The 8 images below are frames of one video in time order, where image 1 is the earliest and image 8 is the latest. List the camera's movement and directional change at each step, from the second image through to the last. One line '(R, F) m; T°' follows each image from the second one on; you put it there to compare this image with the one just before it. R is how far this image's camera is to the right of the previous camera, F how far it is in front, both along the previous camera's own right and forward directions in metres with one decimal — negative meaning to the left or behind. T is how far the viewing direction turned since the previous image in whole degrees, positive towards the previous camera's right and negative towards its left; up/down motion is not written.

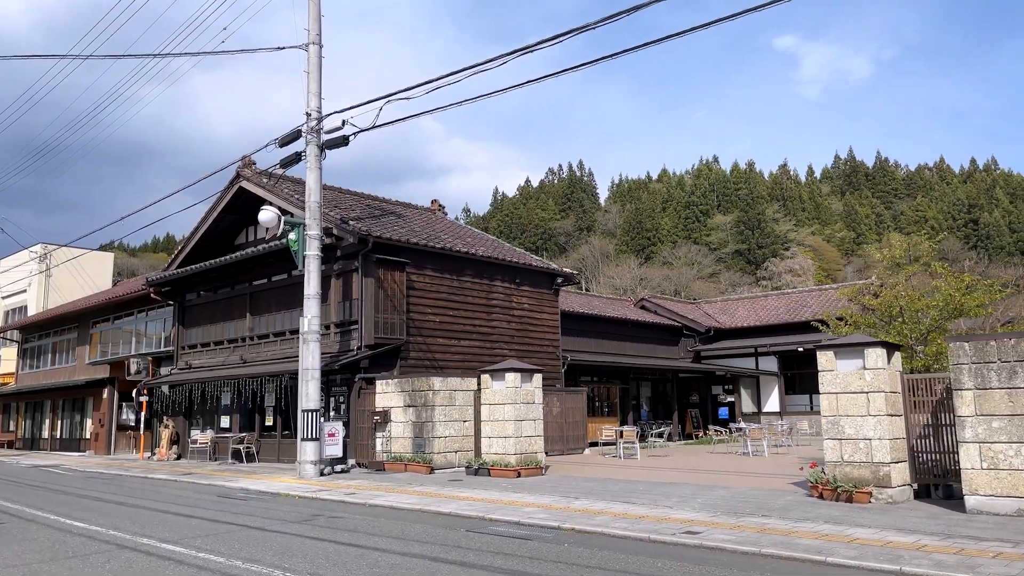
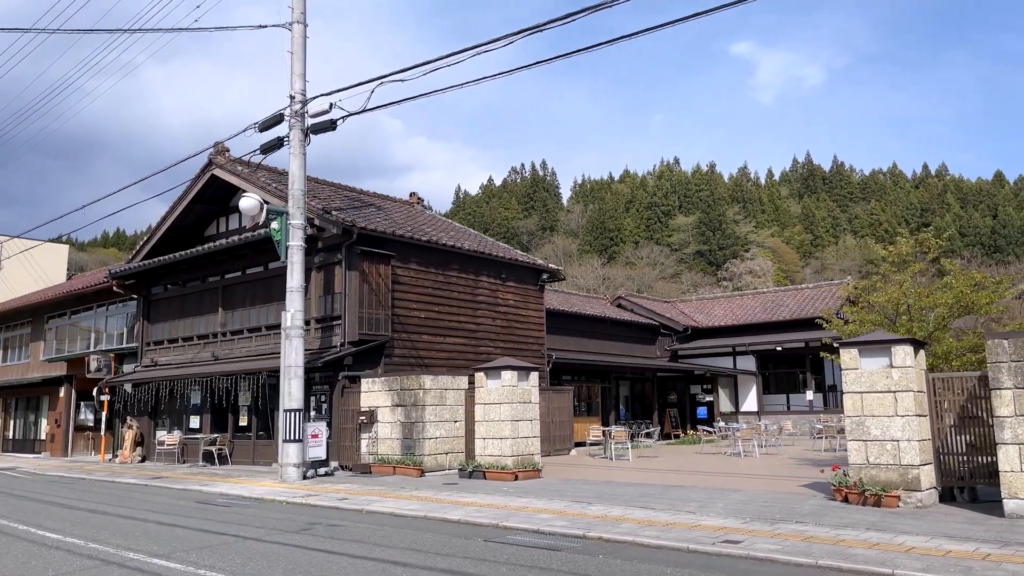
(-0.7, +0.7) m; +3°
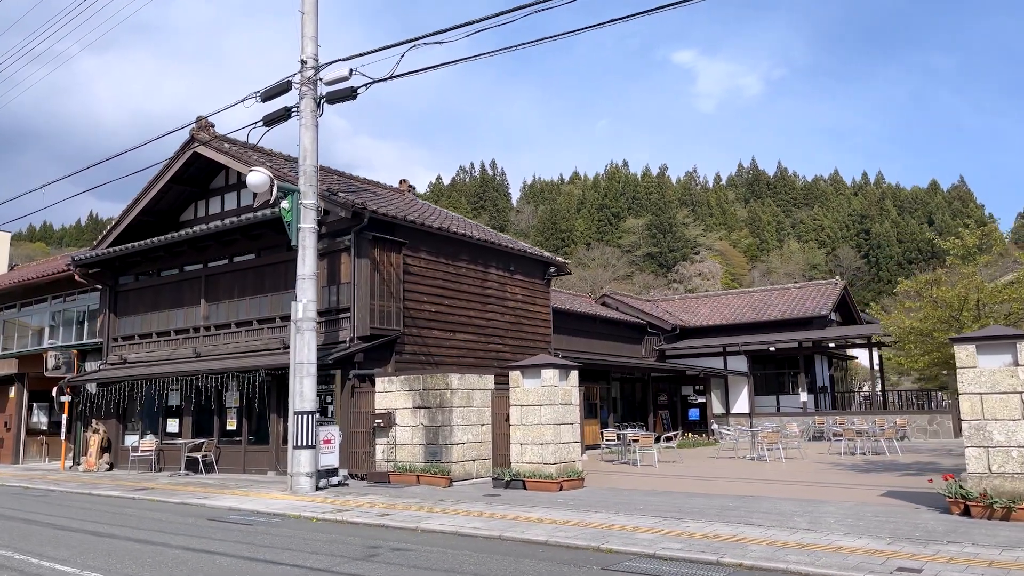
(-1.6, +1.4) m; +4°
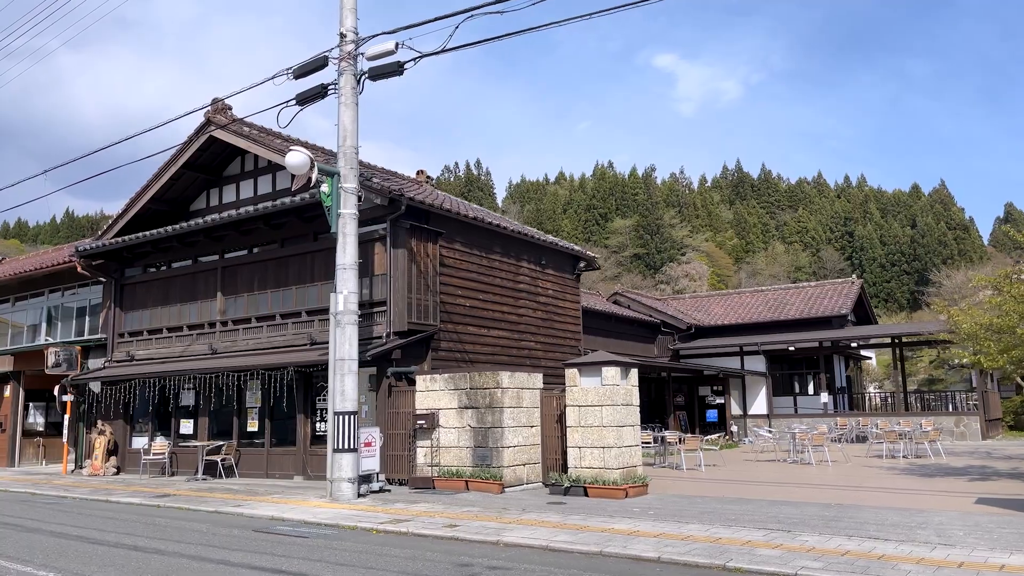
(-1.2, +0.9) m; +1°
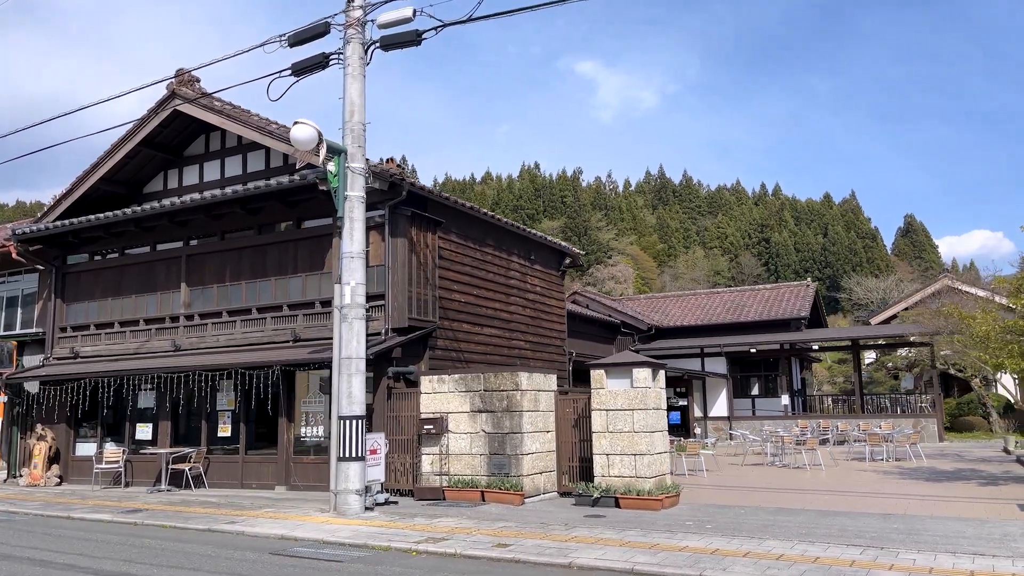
(-1.5, +1.0) m; +6°
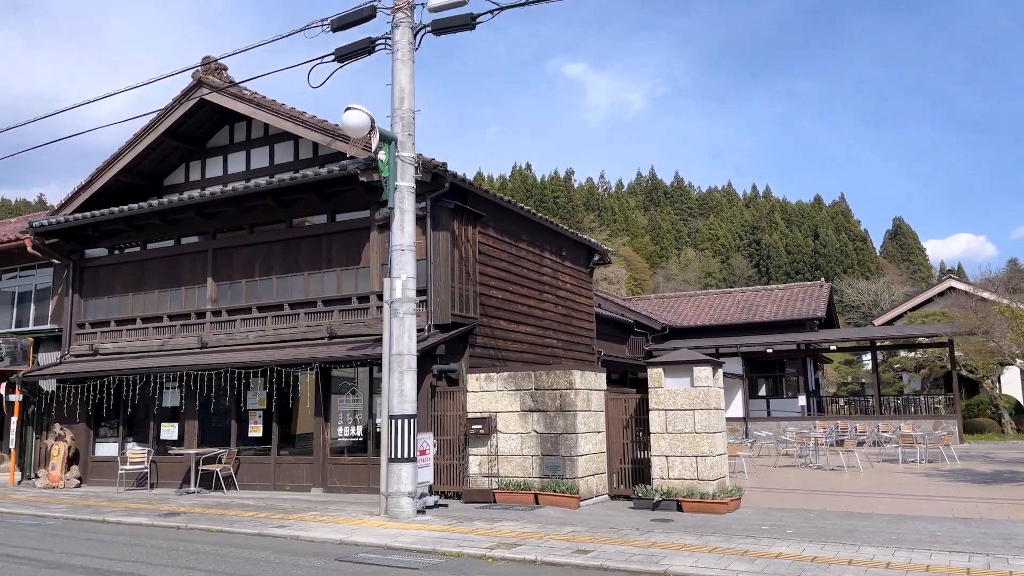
(-0.9, +0.4) m; +1°
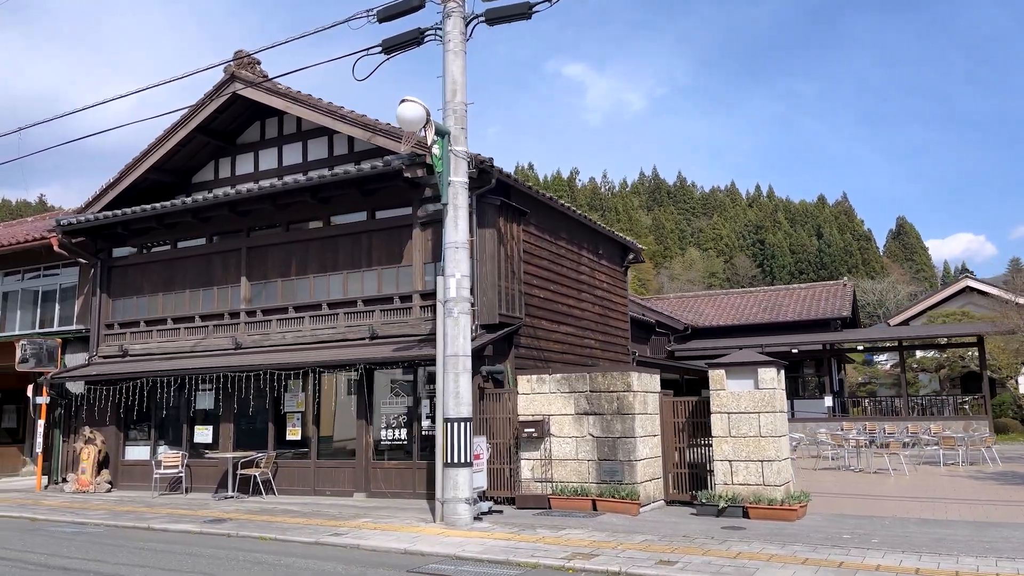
(-0.7, +0.4) m; 0°
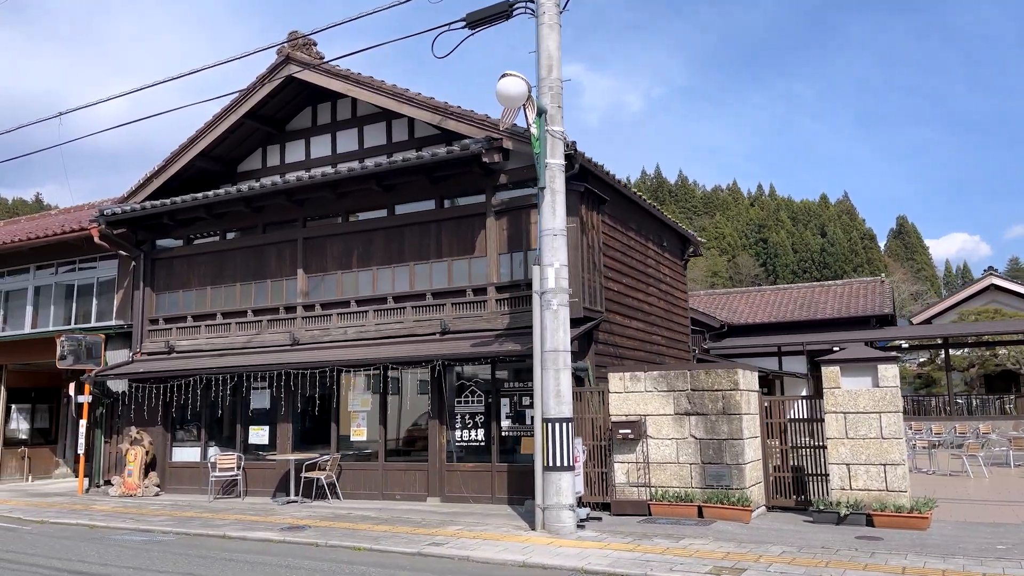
(-1.3, +0.7) m; 0°
